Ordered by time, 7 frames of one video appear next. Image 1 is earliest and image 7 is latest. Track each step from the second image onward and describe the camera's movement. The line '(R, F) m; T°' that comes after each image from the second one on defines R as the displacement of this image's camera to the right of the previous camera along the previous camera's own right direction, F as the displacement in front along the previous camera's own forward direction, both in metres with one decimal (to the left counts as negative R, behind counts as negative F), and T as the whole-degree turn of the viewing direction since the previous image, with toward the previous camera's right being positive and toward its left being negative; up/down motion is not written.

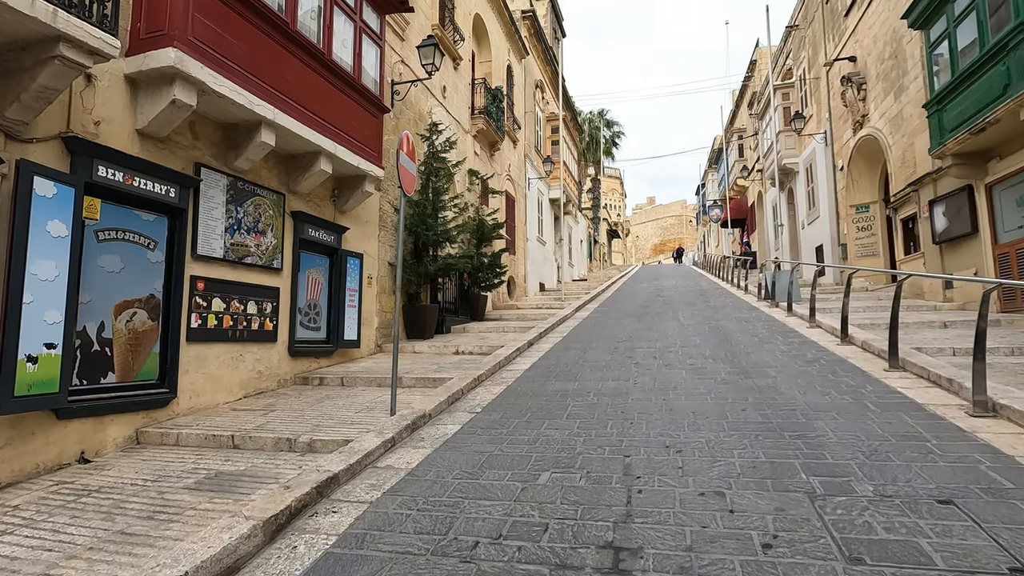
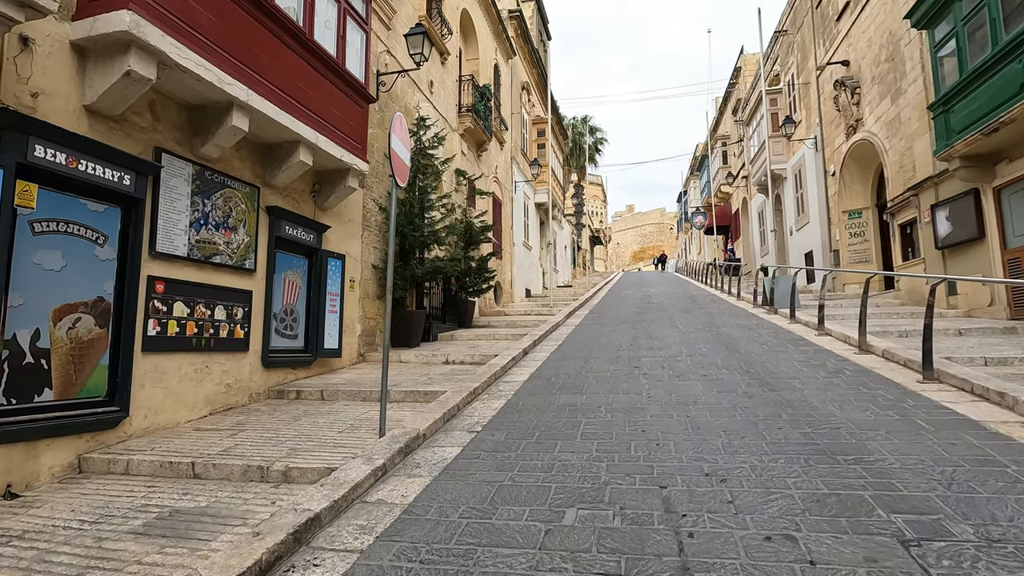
(-0.2, +0.6) m; +2°
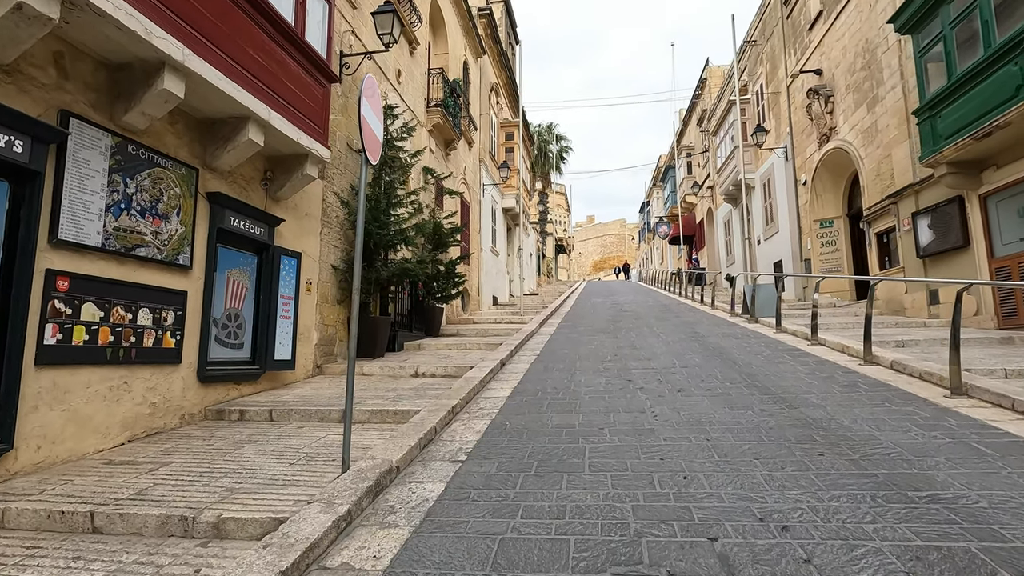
(-0.3, +0.8) m; +4°
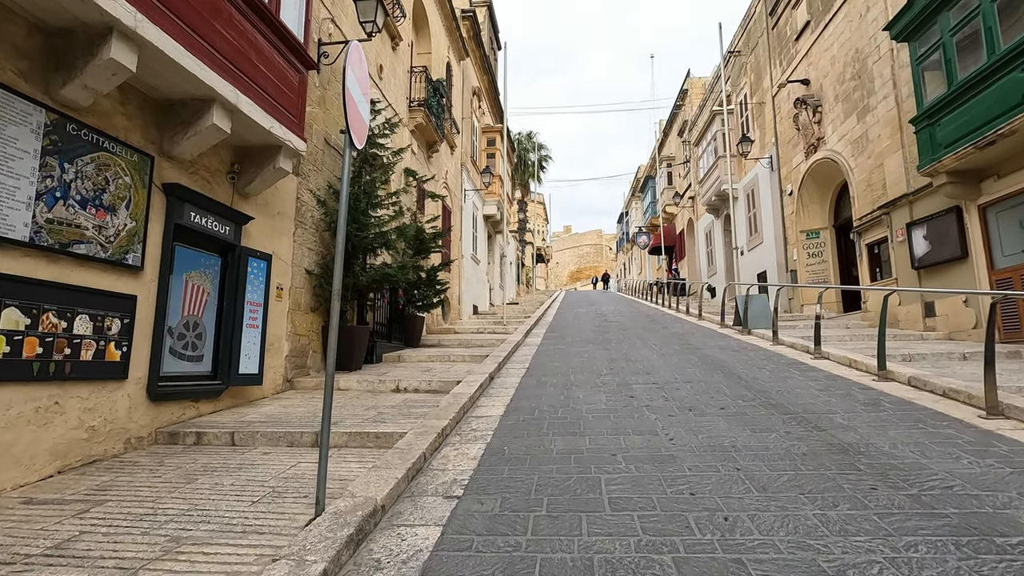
(-0.2, +0.6) m; +3°
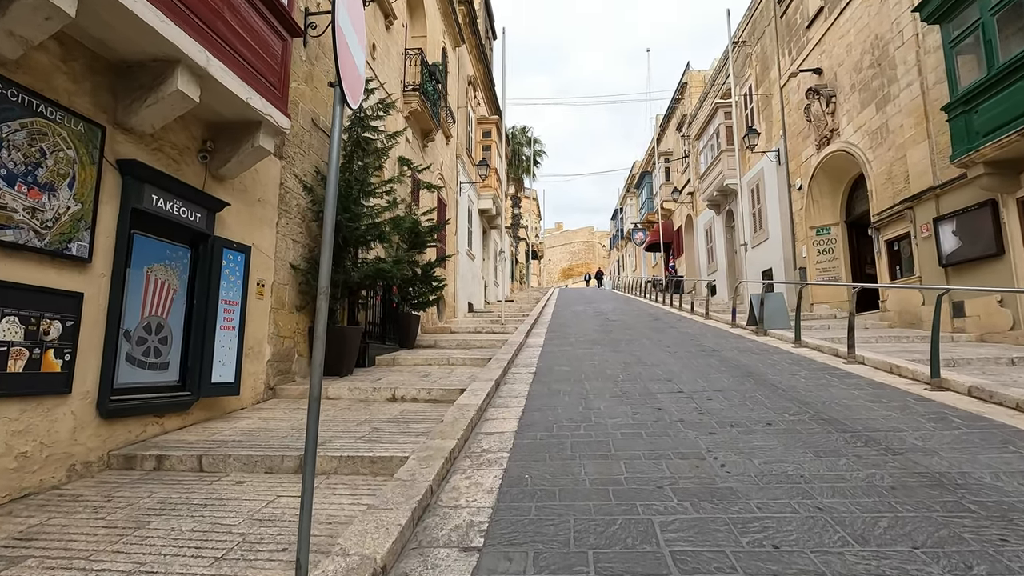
(-0.2, +0.7) m; +1°
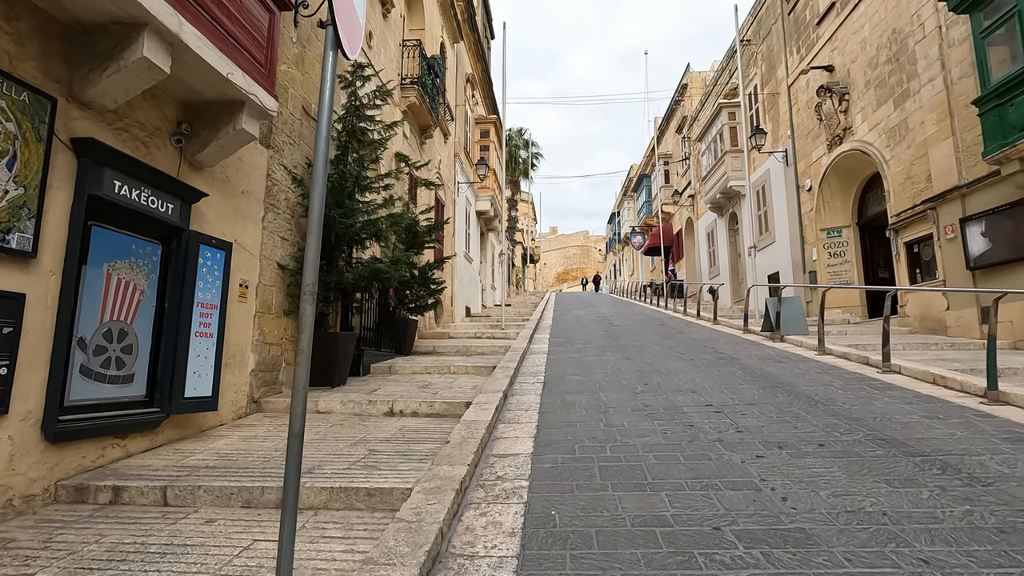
(-0.2, +0.6) m; +1°
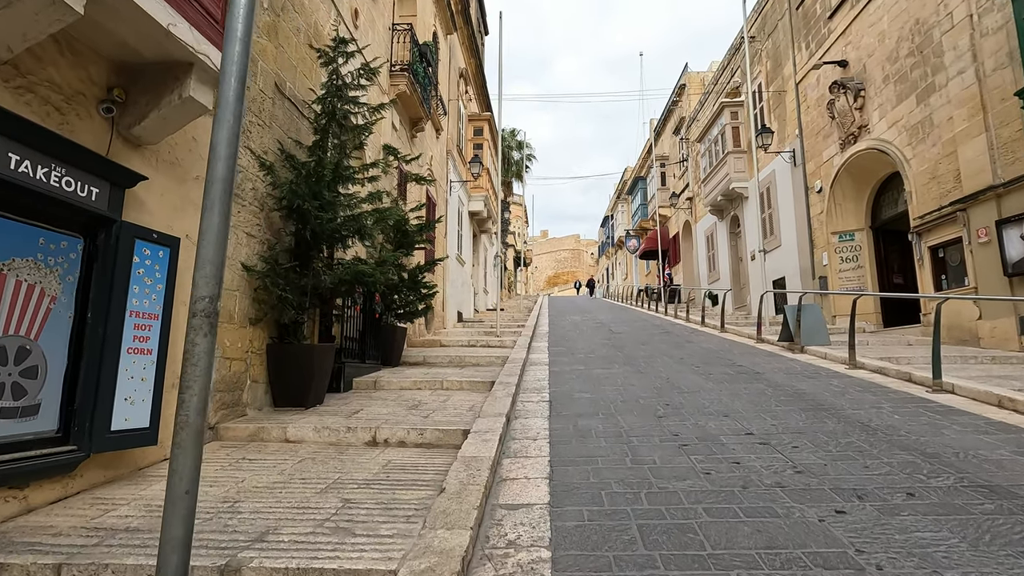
(-0.1, +0.8) m; +1°
